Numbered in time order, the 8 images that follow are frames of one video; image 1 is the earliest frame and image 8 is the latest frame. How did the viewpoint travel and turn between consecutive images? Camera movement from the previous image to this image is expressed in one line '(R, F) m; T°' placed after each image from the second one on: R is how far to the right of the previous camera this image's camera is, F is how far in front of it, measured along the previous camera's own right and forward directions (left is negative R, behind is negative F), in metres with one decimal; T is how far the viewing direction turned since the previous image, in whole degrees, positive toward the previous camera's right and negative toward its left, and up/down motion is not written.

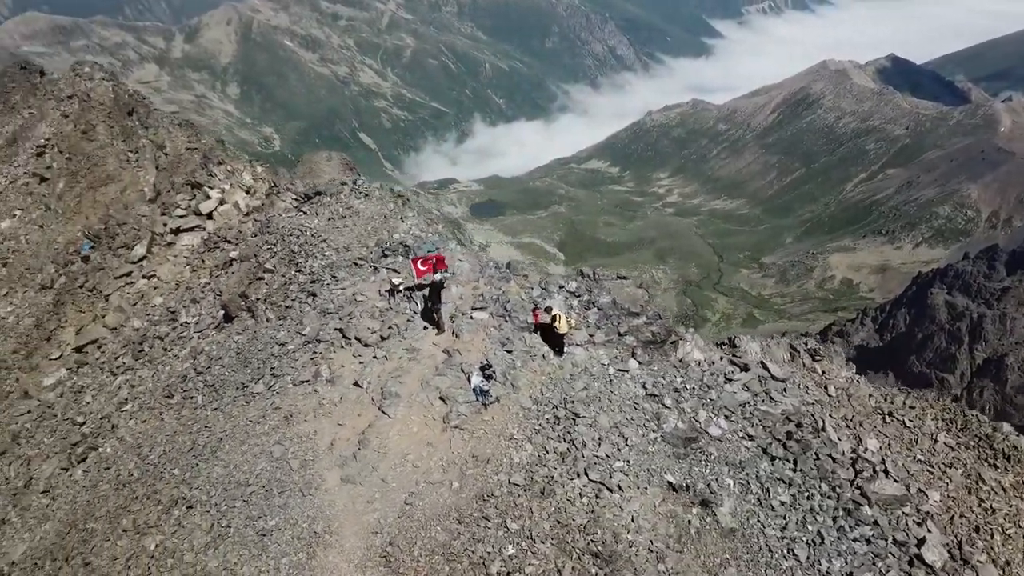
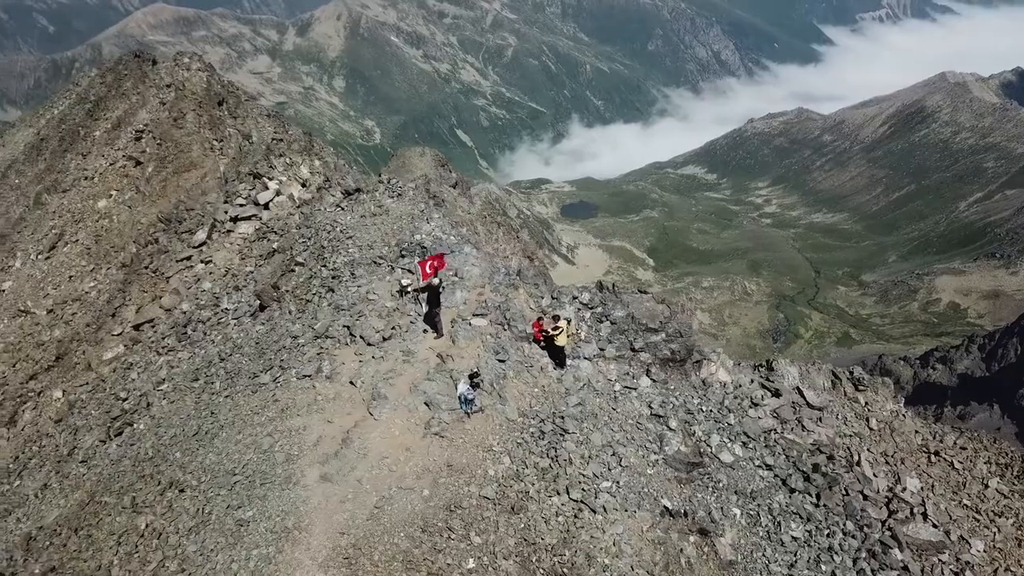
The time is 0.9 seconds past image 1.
(+2.0, +0.4) m; -6°
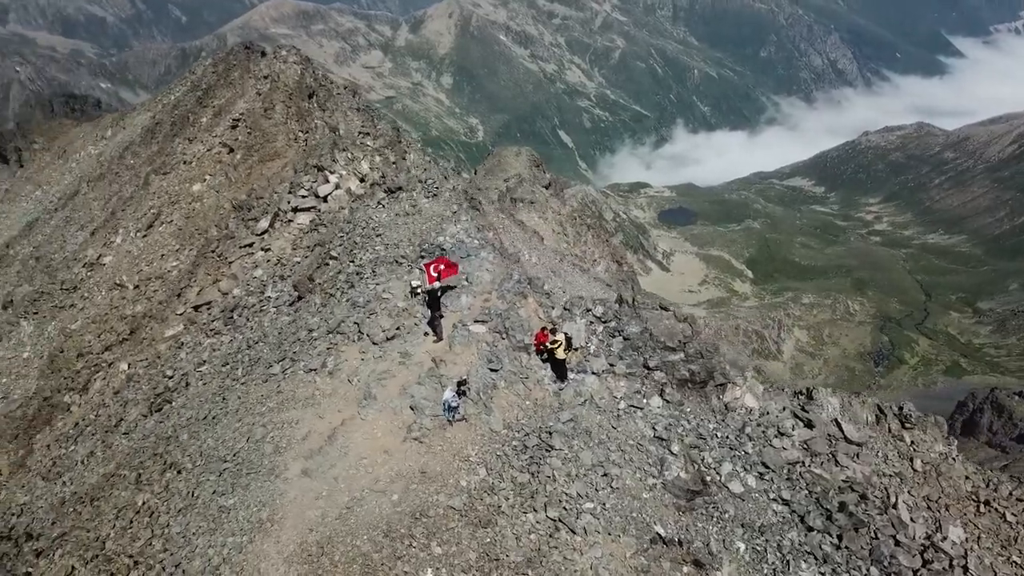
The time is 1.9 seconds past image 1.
(+2.1, +0.4) m; -7°
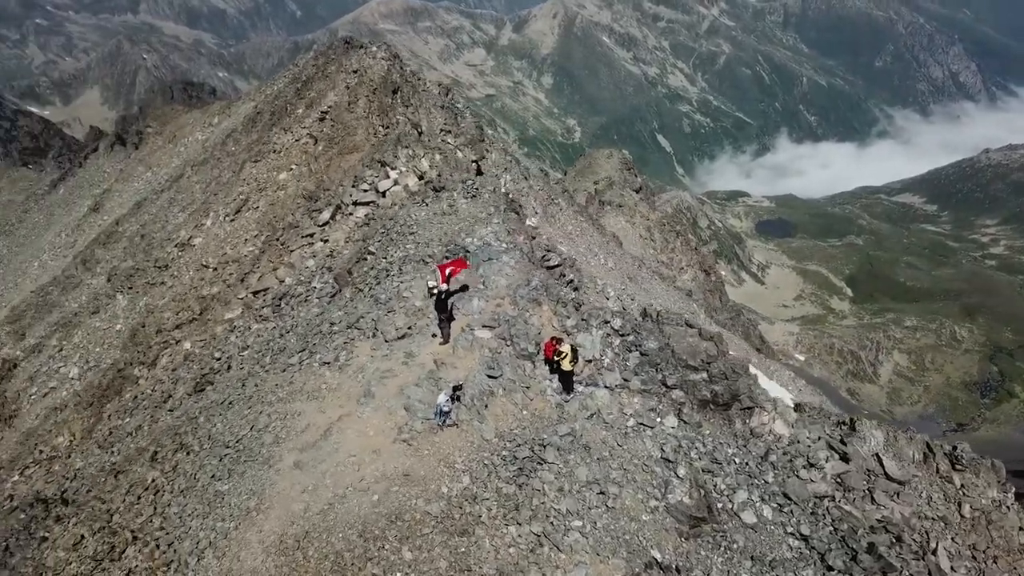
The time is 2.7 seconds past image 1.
(+1.8, +0.4) m; -6°
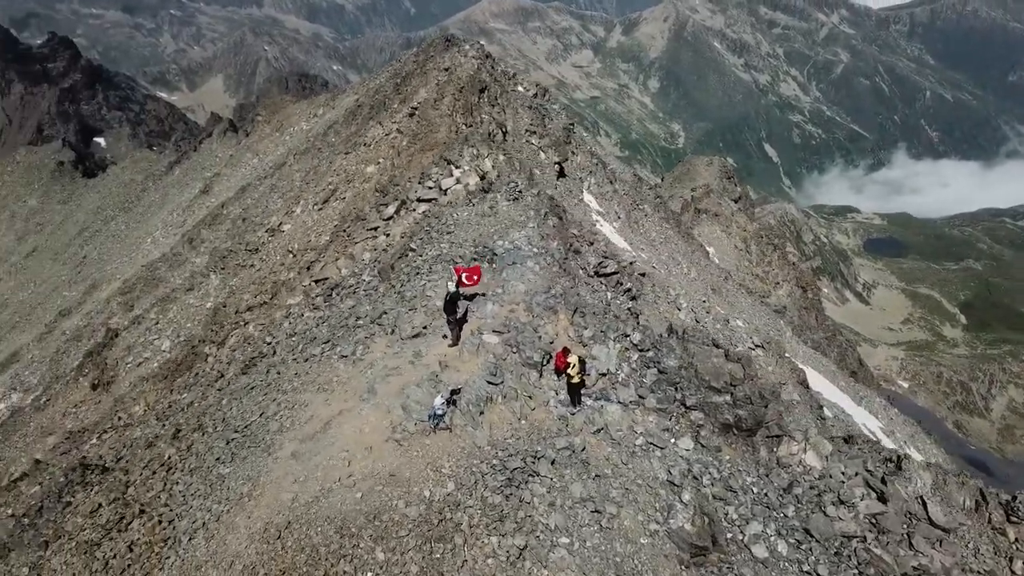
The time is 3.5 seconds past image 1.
(+1.8, +0.4) m; -7°
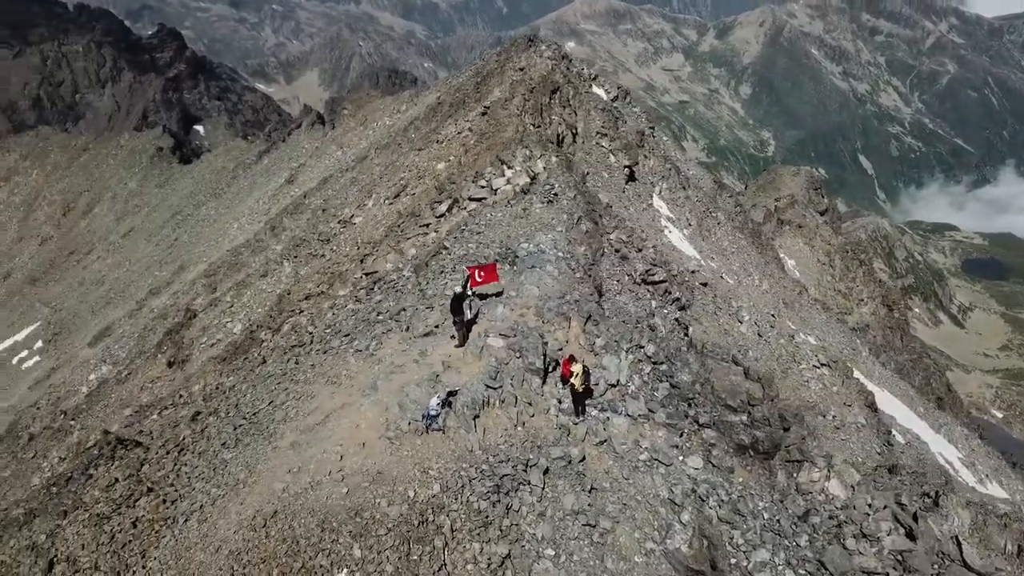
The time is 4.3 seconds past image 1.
(+1.5, +0.3) m; -5°
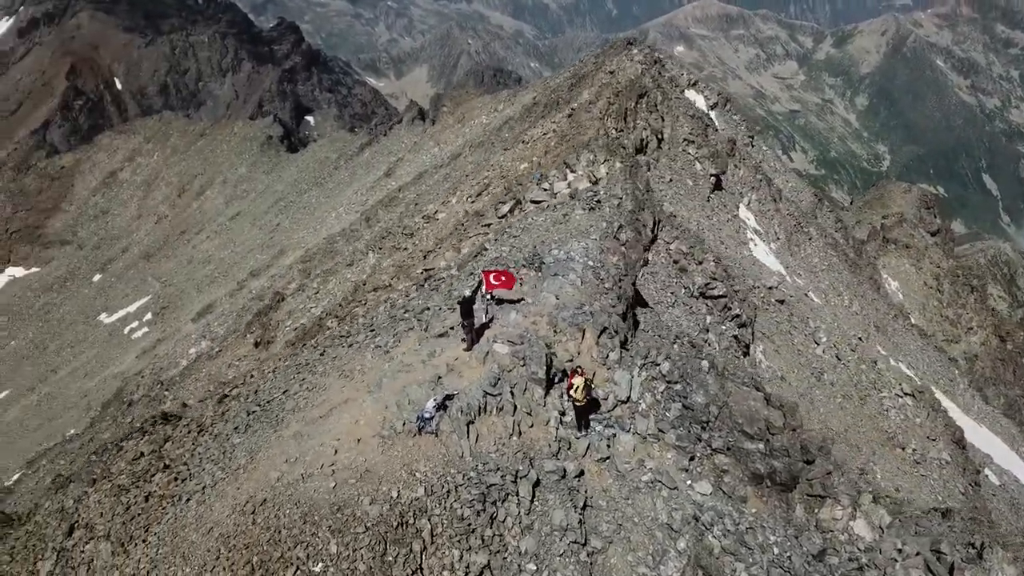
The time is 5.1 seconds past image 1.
(+1.8, +0.3) m; -7°
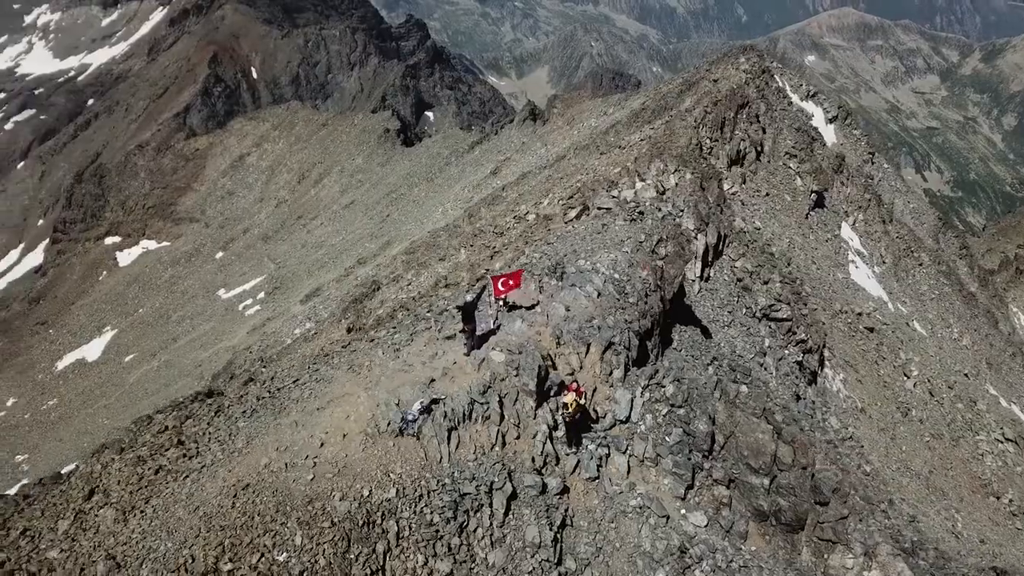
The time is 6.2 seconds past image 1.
(+2.3, +0.4) m; -8°
